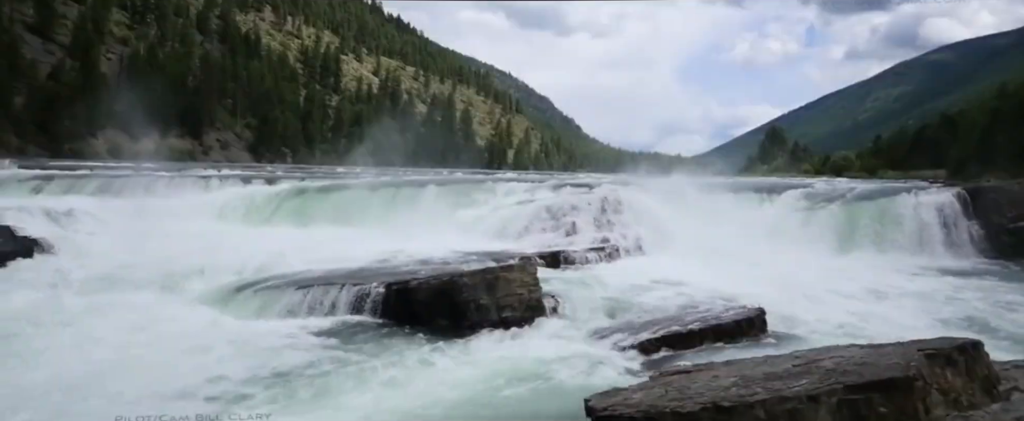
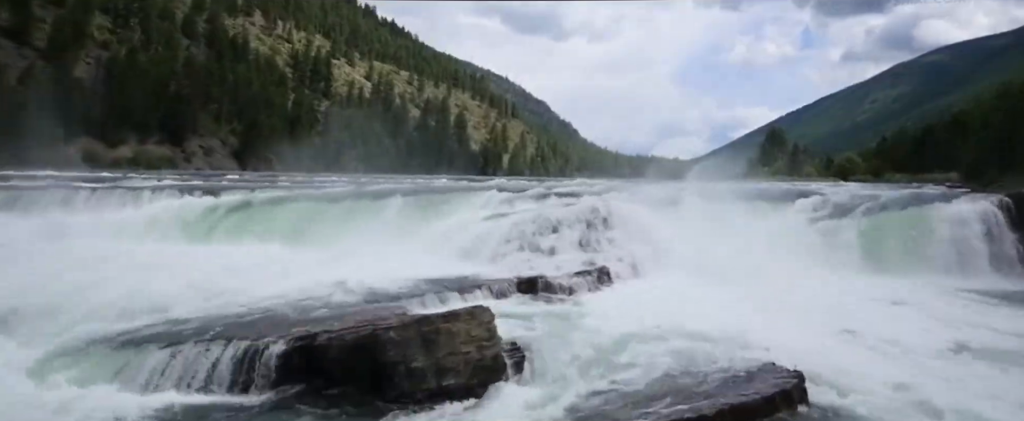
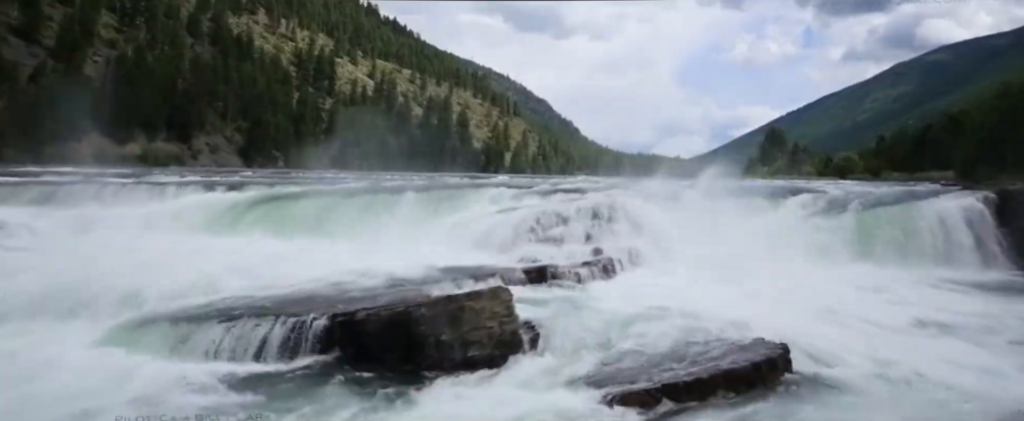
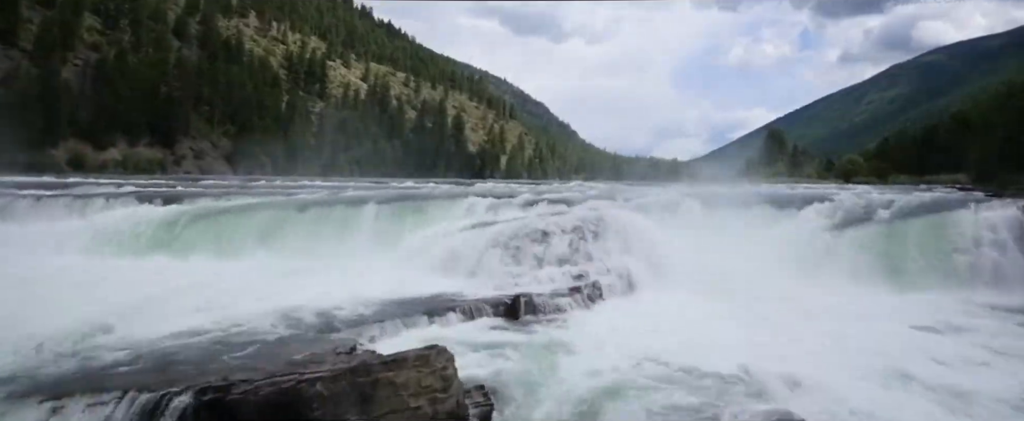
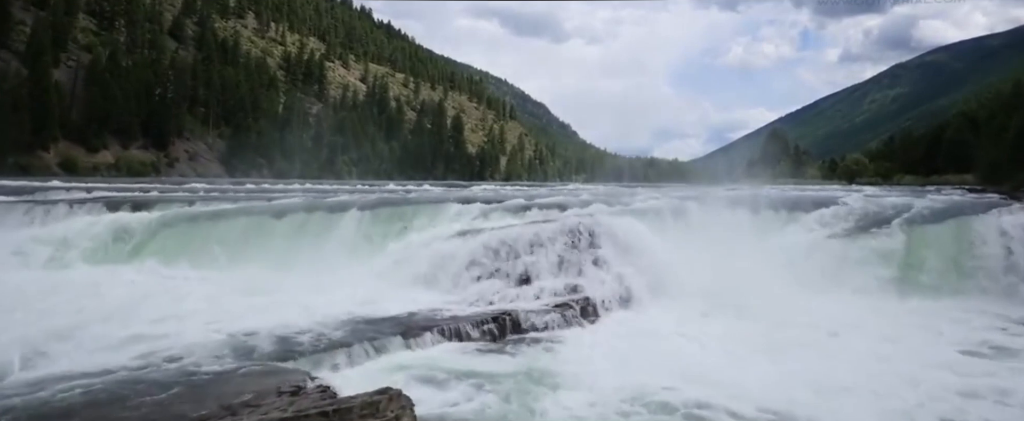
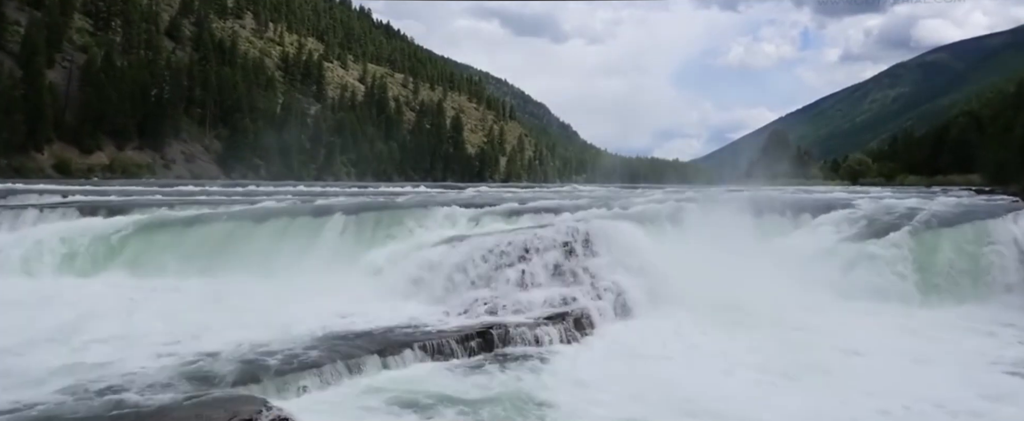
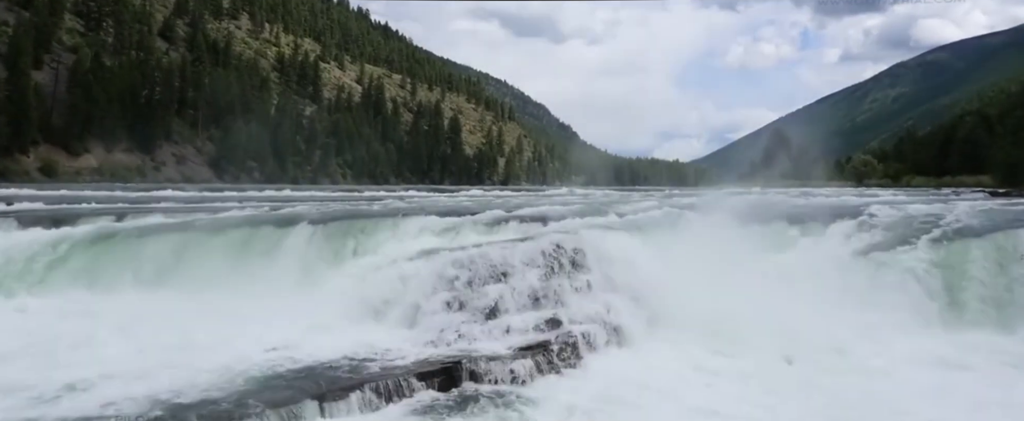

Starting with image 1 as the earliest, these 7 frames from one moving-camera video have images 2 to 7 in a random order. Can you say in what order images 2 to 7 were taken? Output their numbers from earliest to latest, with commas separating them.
3, 2, 4, 5, 6, 7
